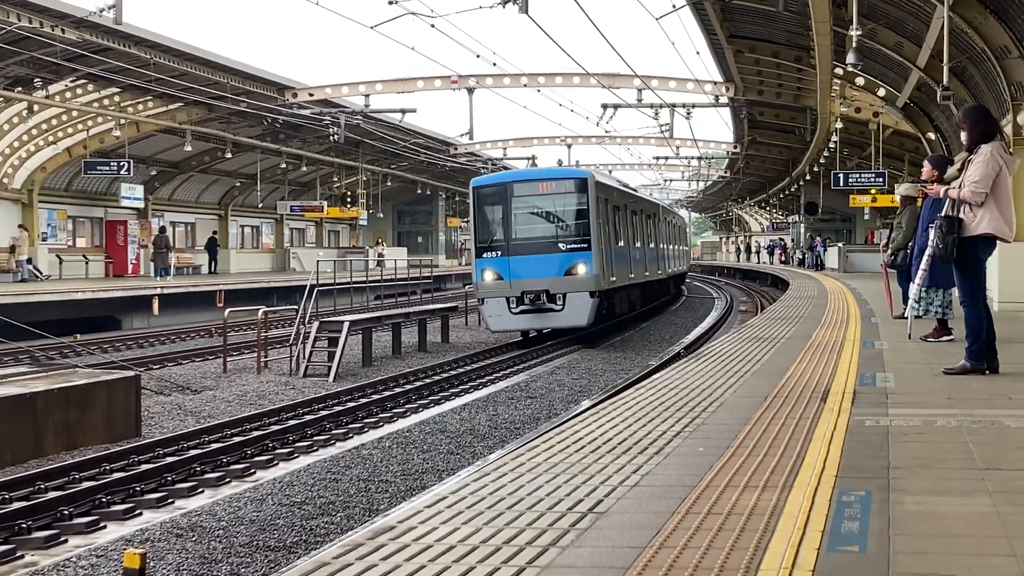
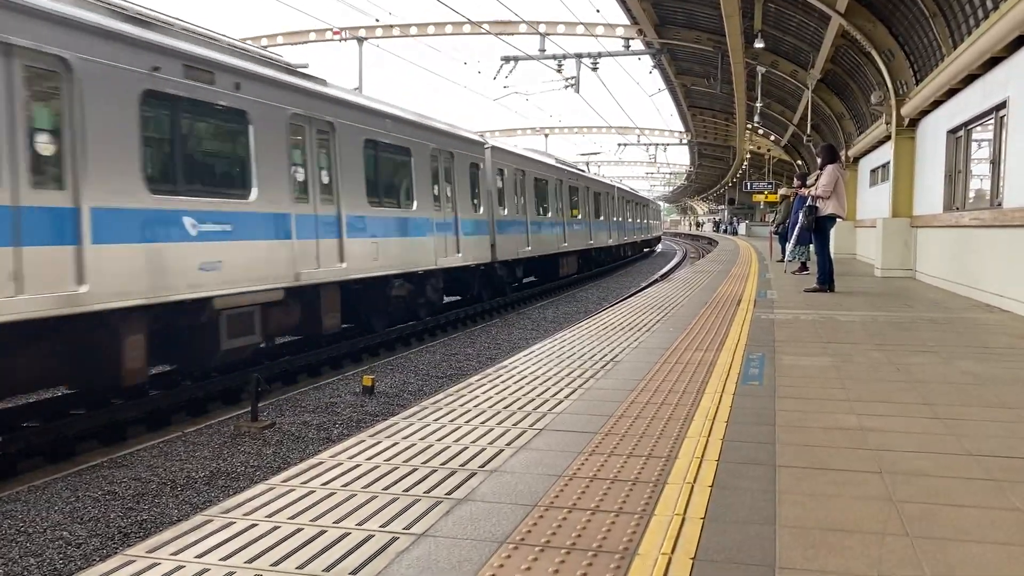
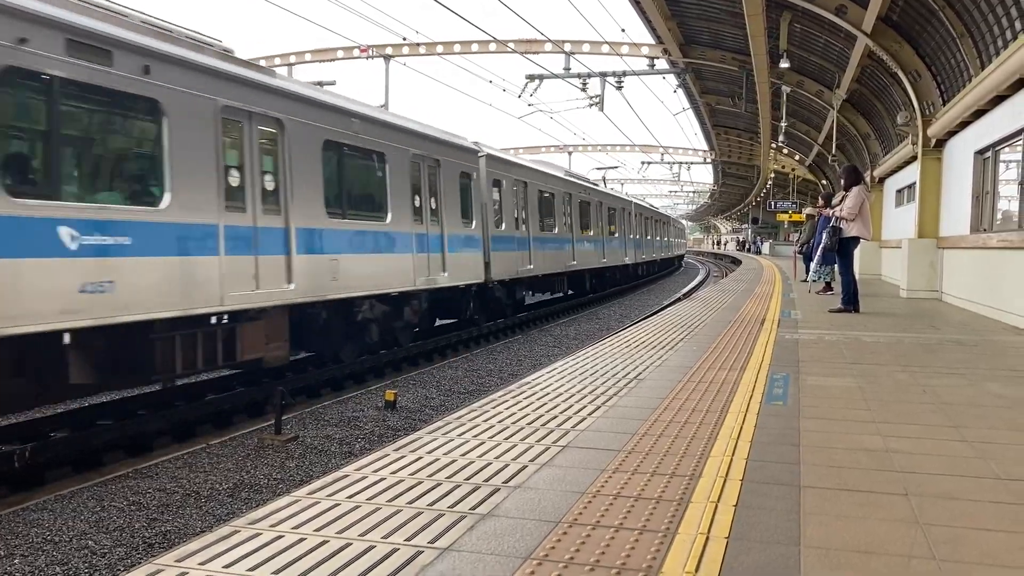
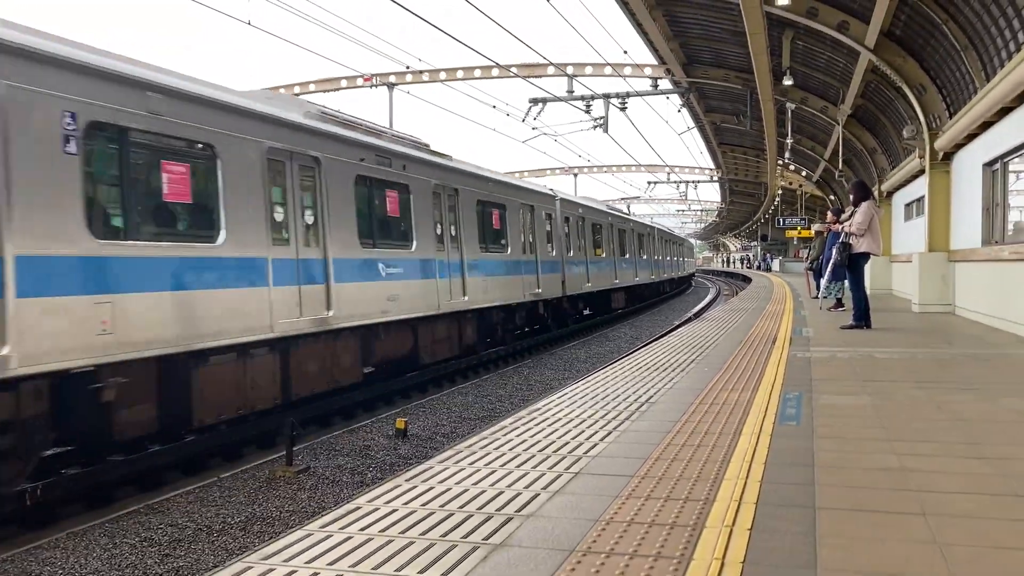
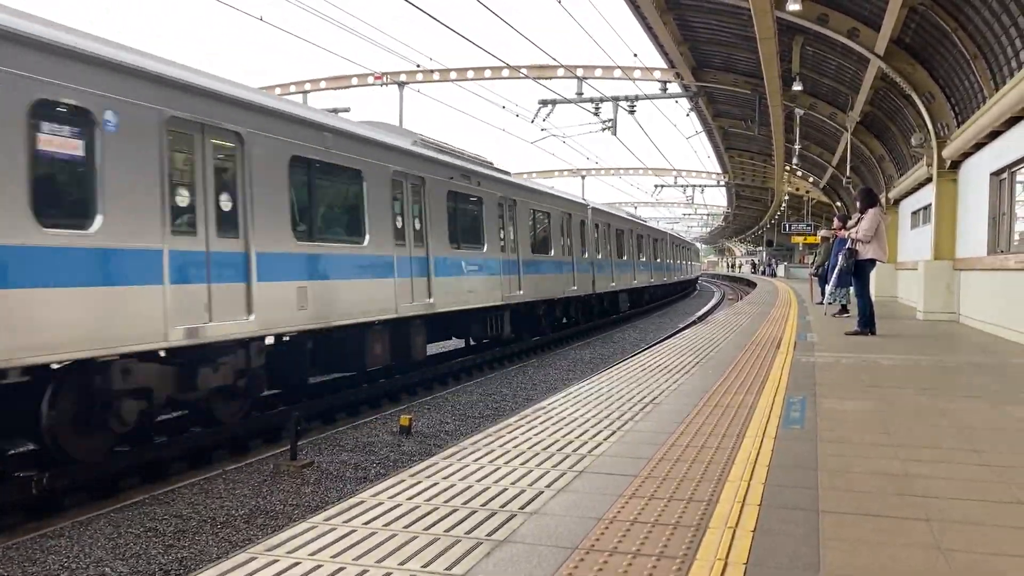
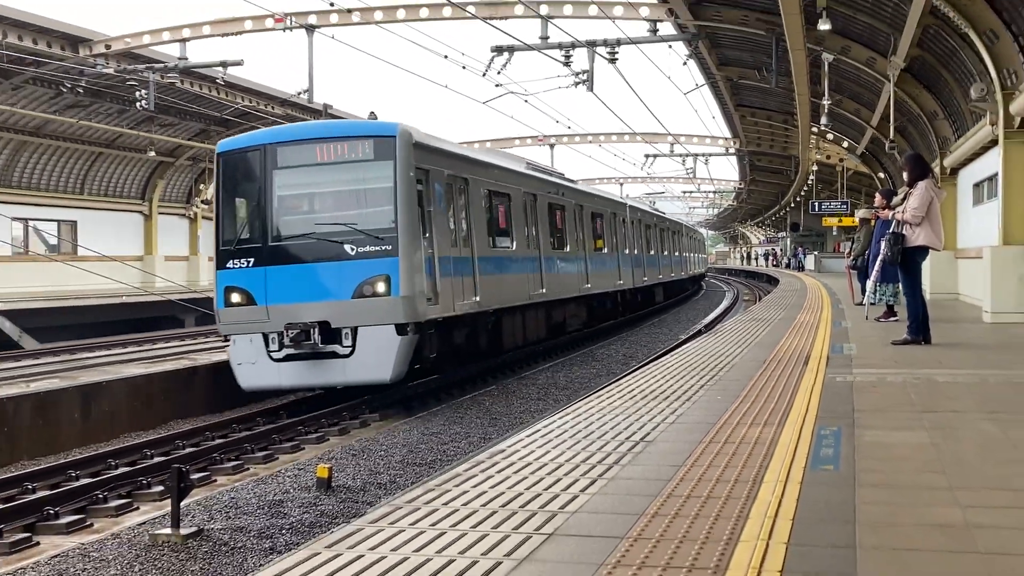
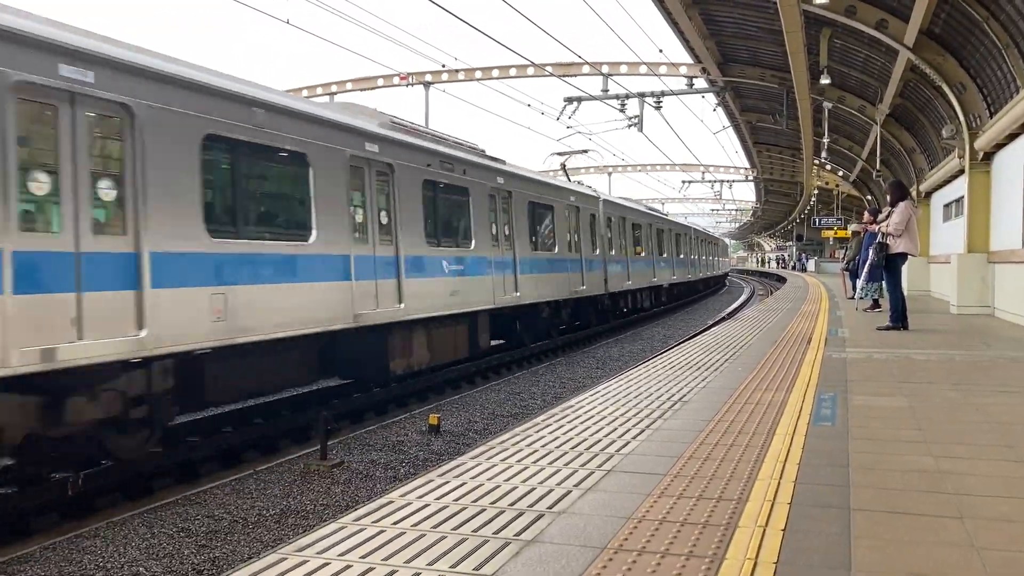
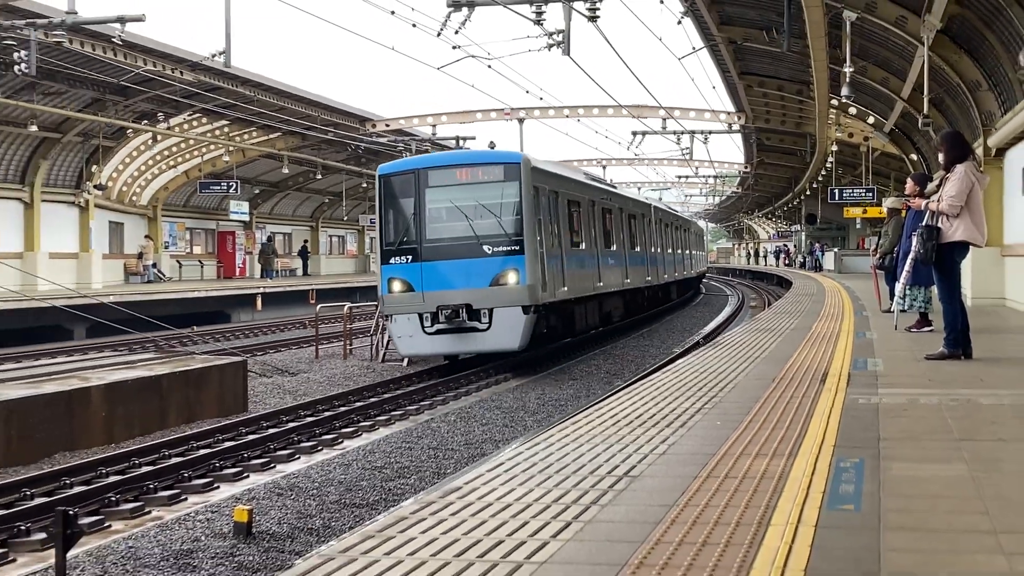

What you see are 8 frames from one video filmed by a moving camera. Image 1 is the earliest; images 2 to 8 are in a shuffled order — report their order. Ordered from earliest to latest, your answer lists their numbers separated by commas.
8, 6, 4, 7, 5, 3, 2
